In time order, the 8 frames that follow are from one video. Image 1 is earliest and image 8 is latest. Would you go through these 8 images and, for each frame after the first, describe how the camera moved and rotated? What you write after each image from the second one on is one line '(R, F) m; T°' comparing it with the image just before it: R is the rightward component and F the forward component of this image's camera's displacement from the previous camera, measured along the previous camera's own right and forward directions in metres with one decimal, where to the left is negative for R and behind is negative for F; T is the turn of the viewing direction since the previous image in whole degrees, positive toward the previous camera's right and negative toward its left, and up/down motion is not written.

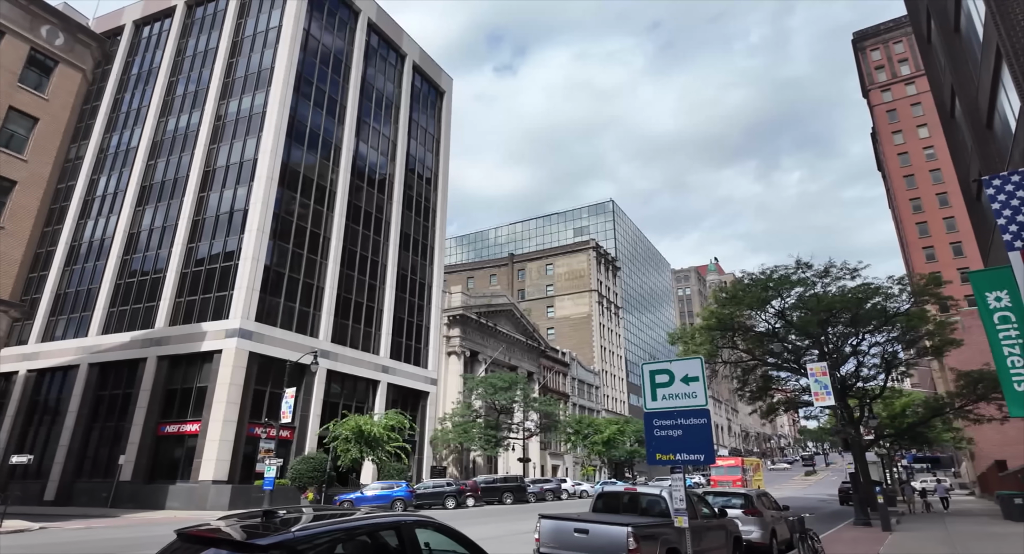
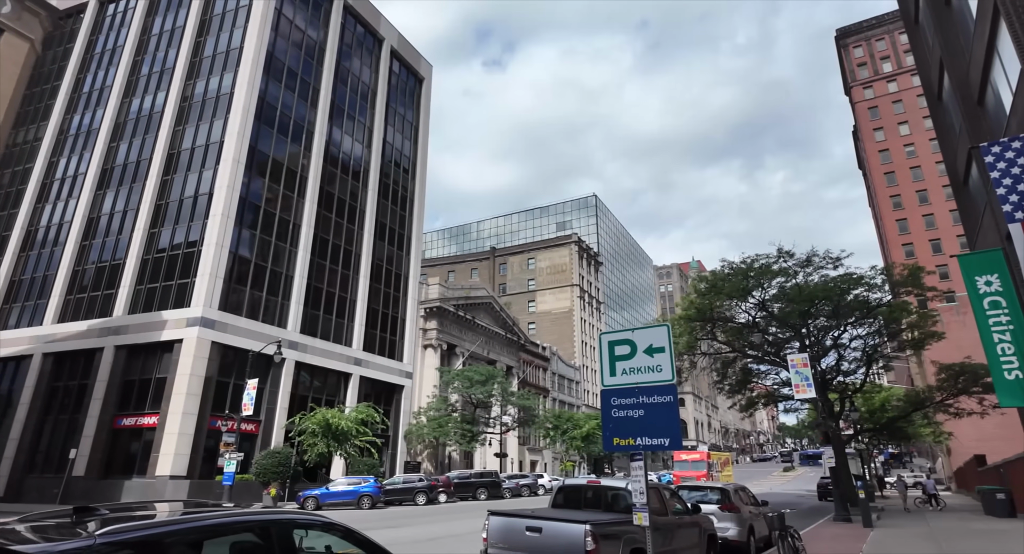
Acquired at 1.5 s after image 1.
(+0.5, +1.0) m; +2°
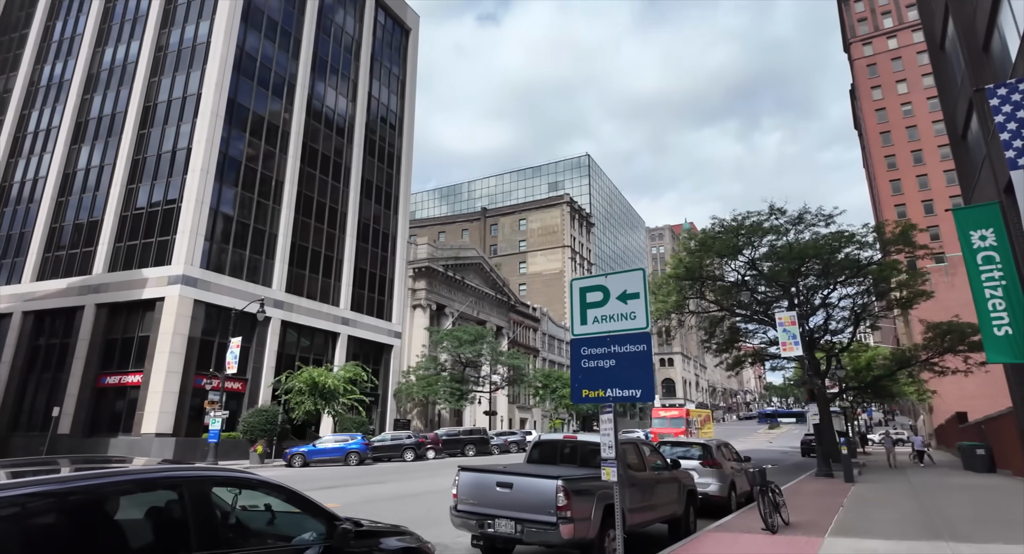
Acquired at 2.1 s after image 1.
(+0.3, +0.5) m; +1°
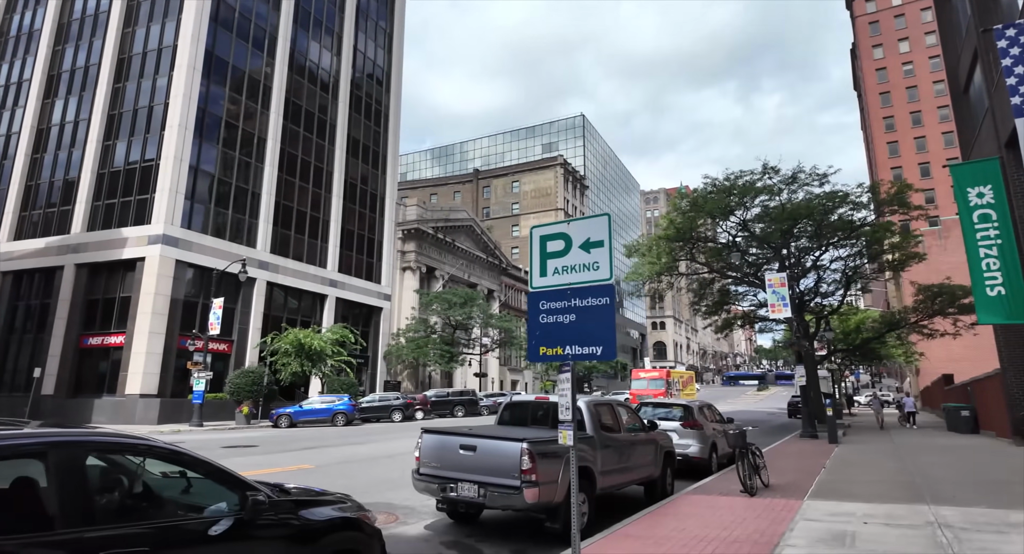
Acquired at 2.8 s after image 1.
(+0.3, +0.5) m; +1°
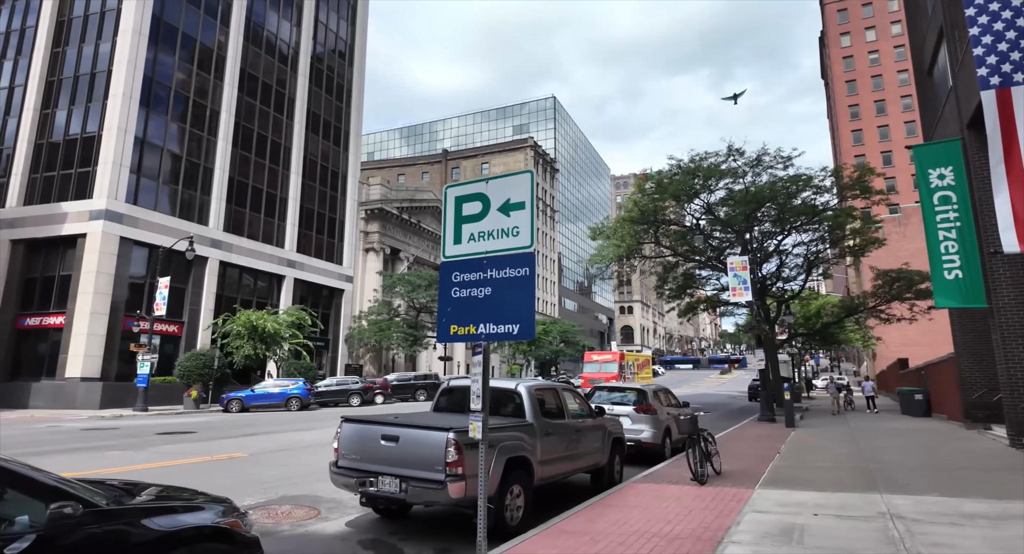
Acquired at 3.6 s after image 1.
(+0.4, +0.6) m; +3°
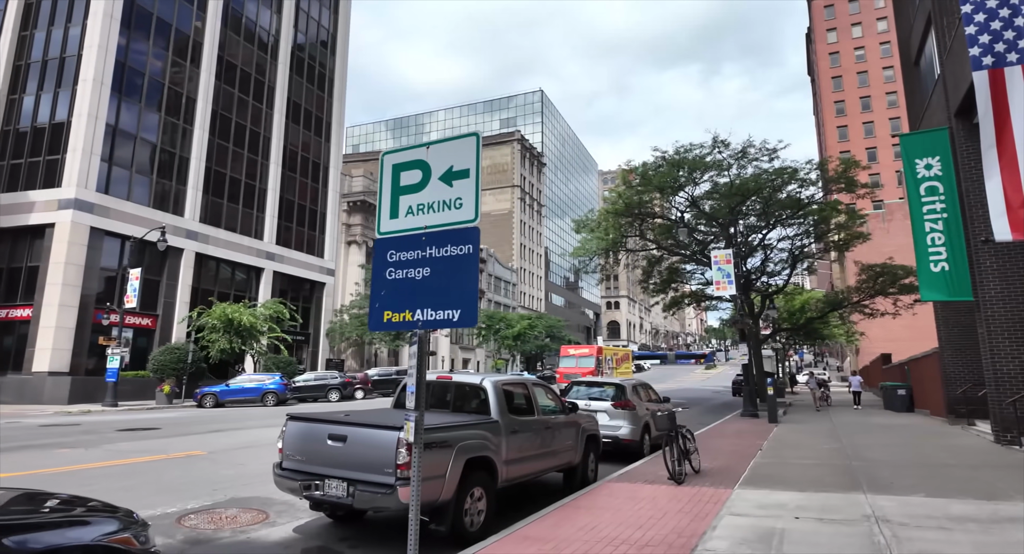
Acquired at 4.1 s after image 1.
(+0.3, +0.5) m; +1°
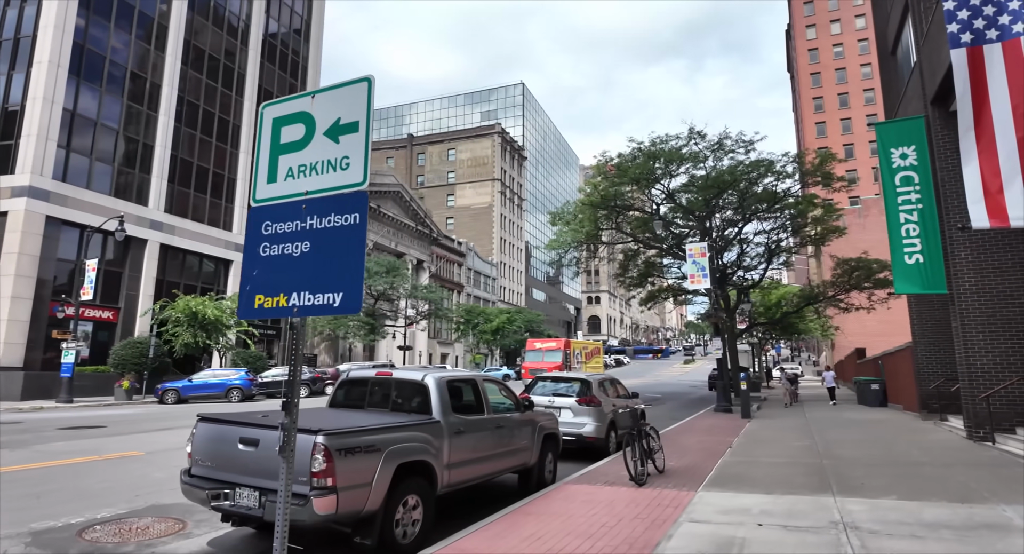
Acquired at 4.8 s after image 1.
(+0.4, +0.5) m; +2°
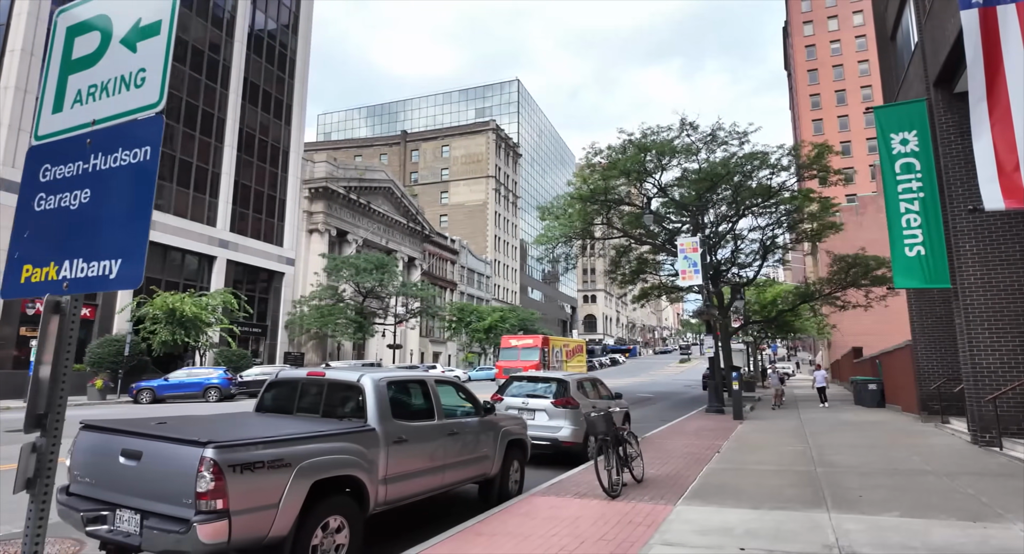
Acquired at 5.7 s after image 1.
(+0.4, +0.8) m; 0°
